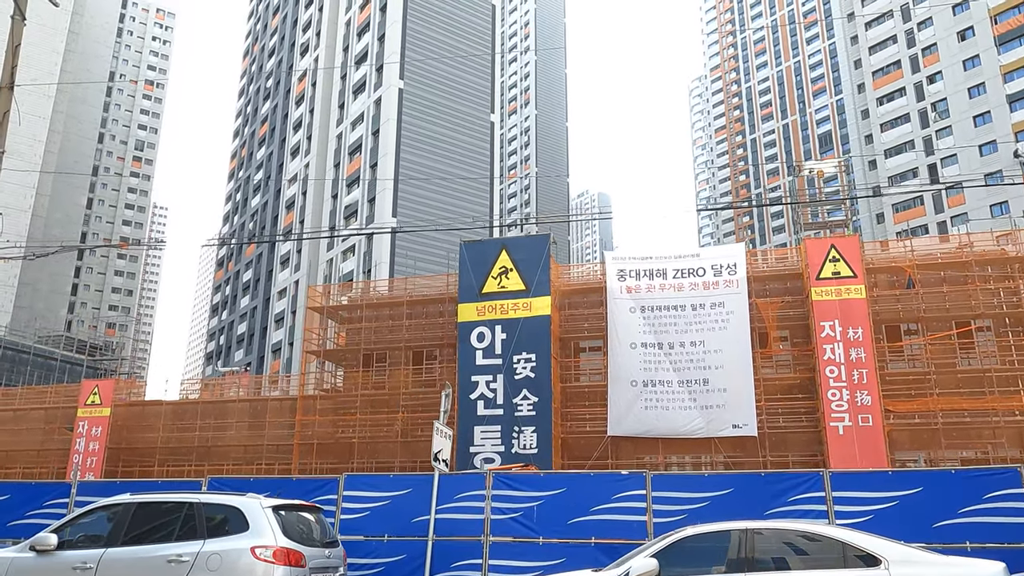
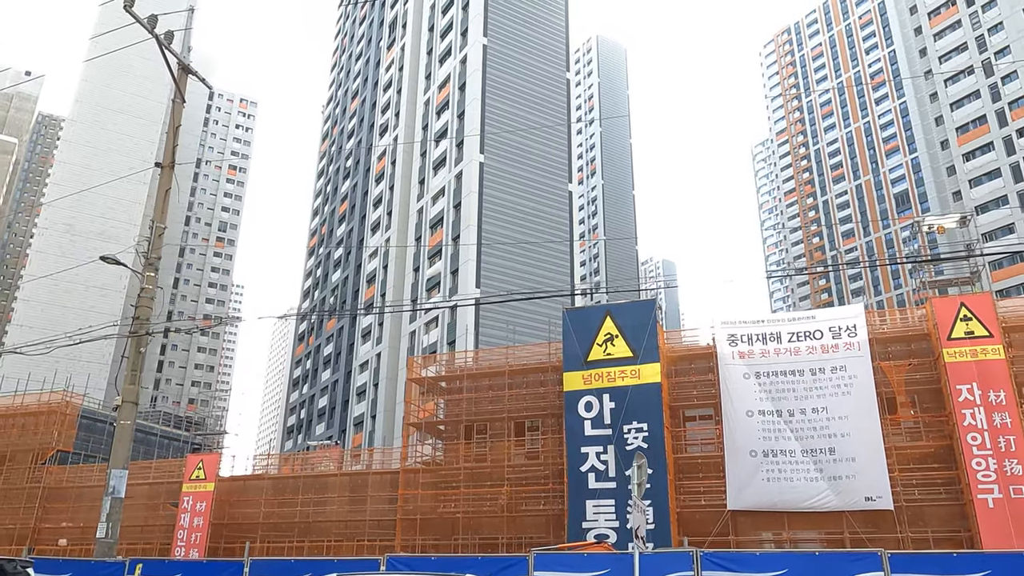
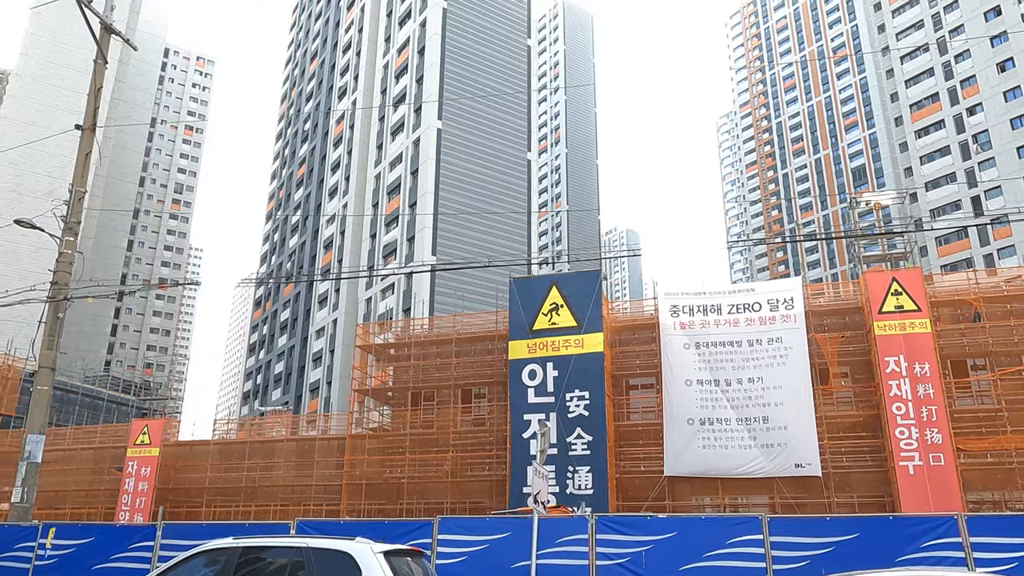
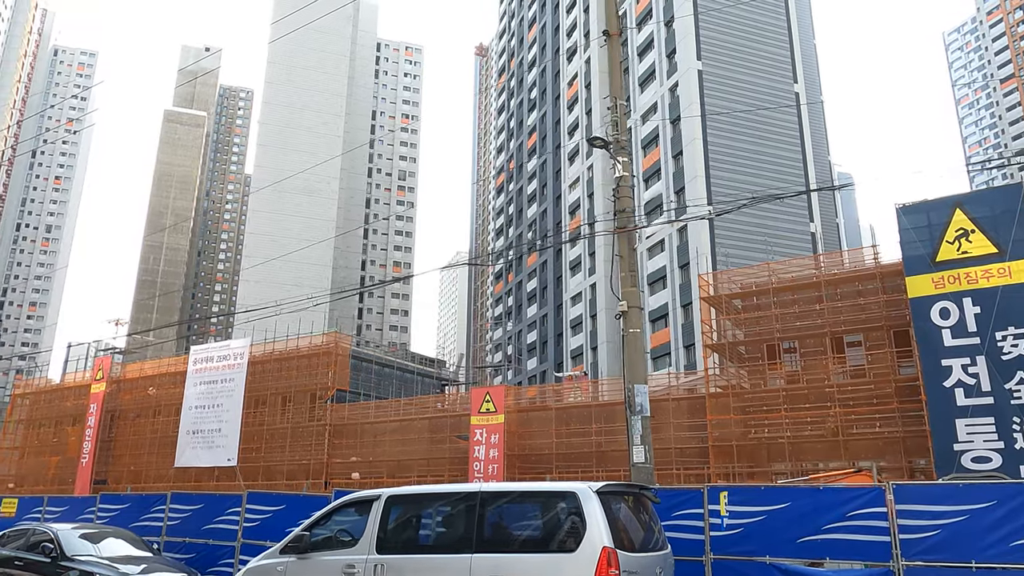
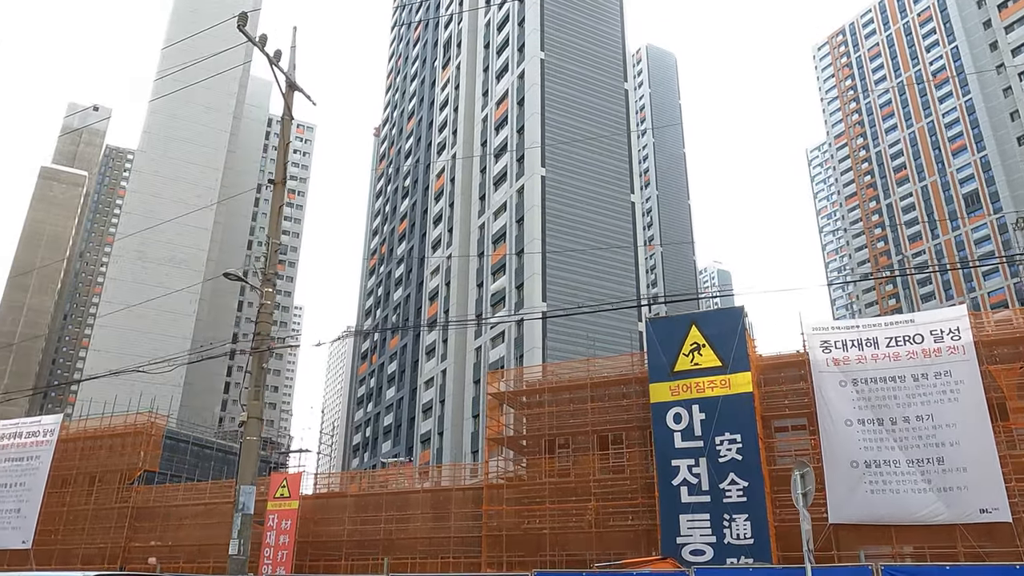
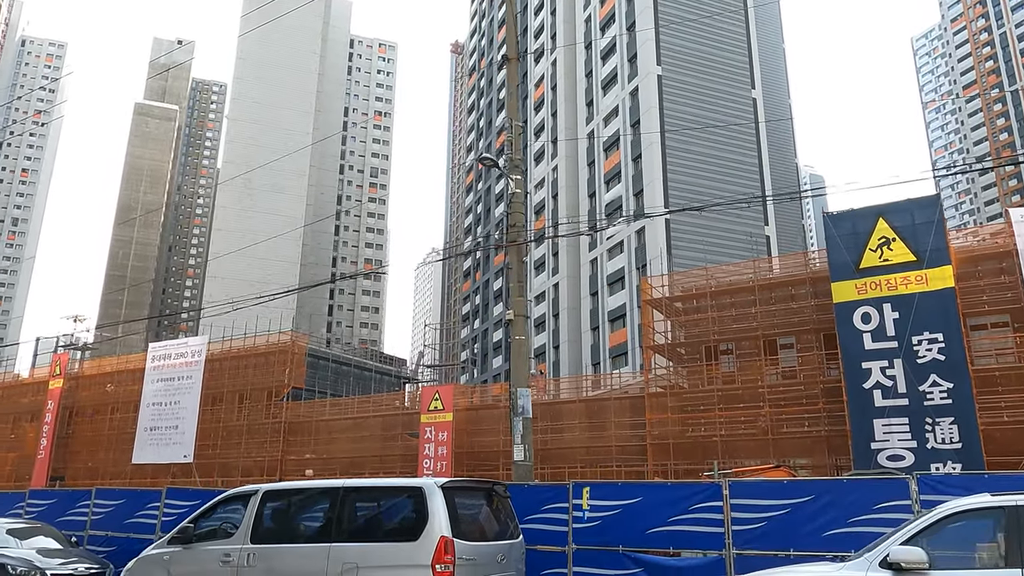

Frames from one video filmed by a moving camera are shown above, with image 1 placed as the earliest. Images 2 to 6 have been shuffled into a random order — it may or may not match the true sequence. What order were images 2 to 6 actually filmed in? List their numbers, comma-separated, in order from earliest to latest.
3, 2, 5, 6, 4
